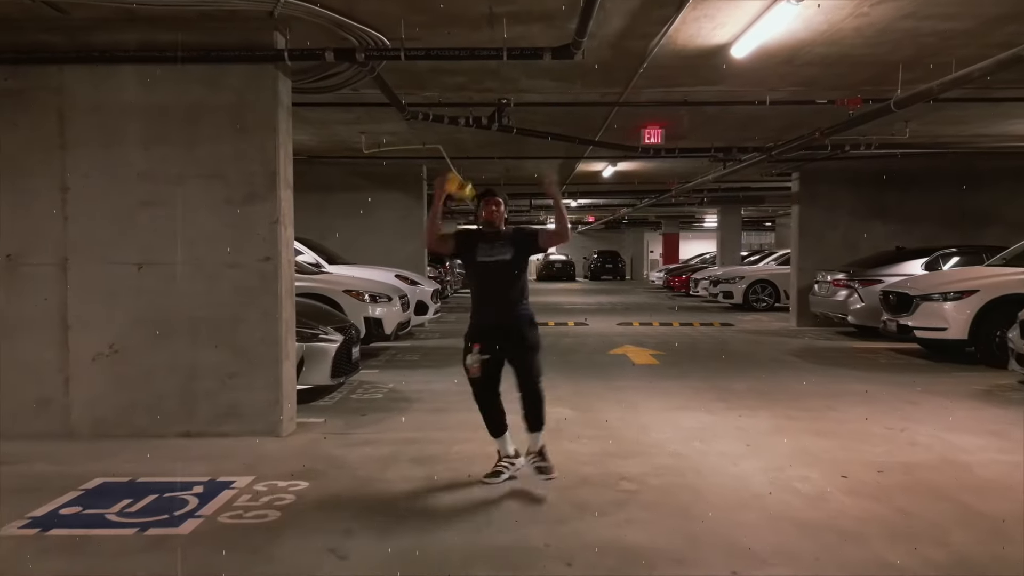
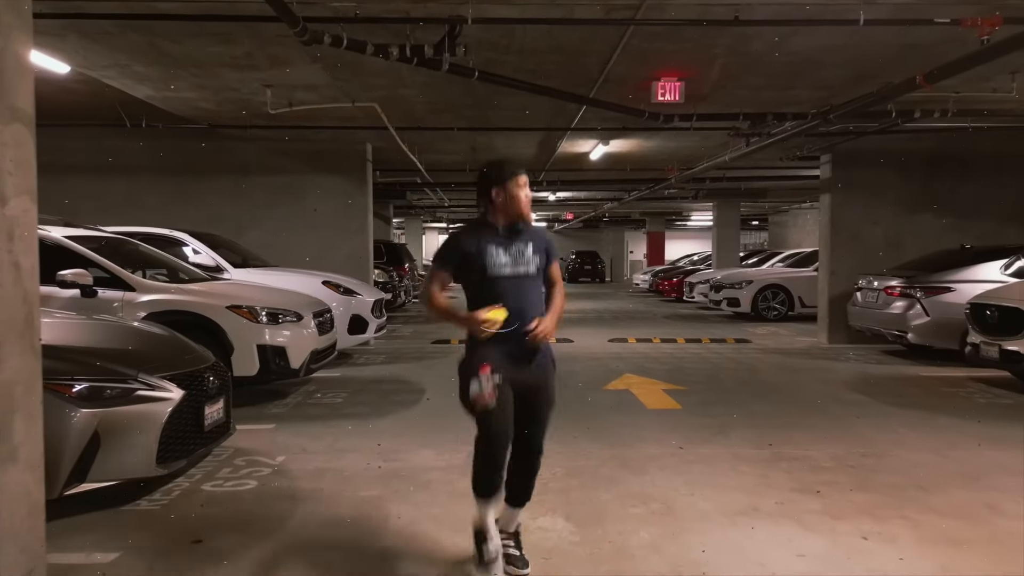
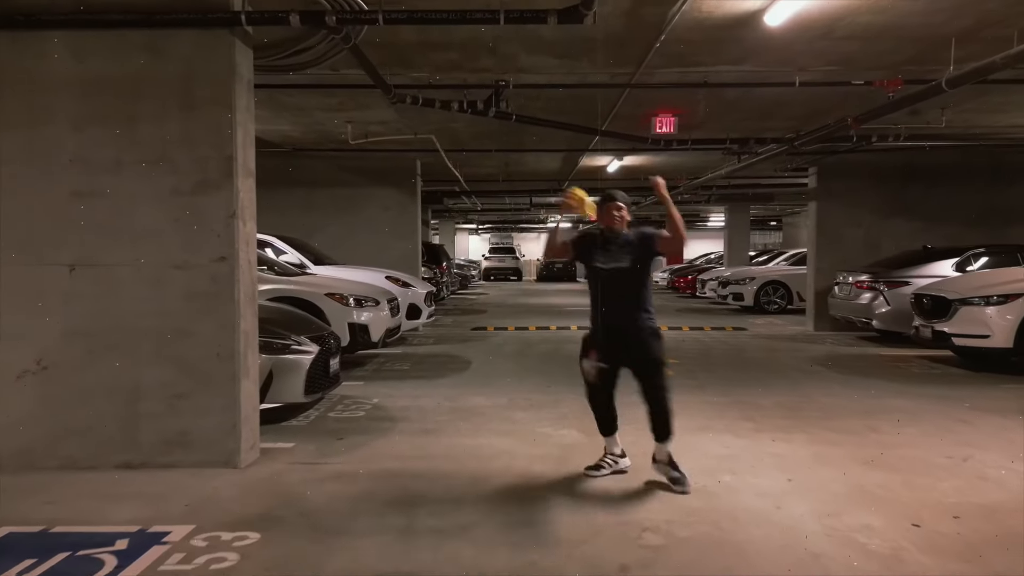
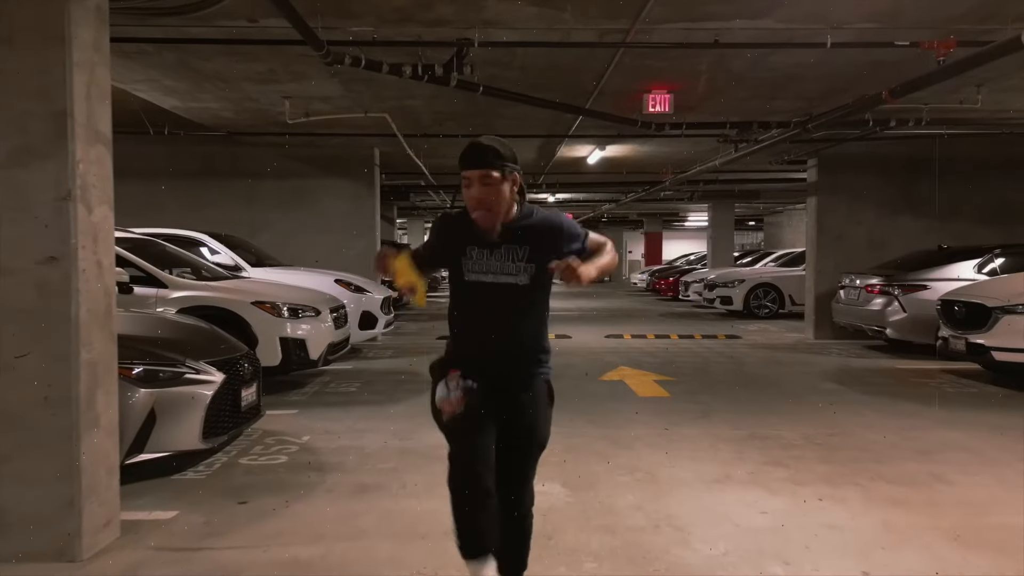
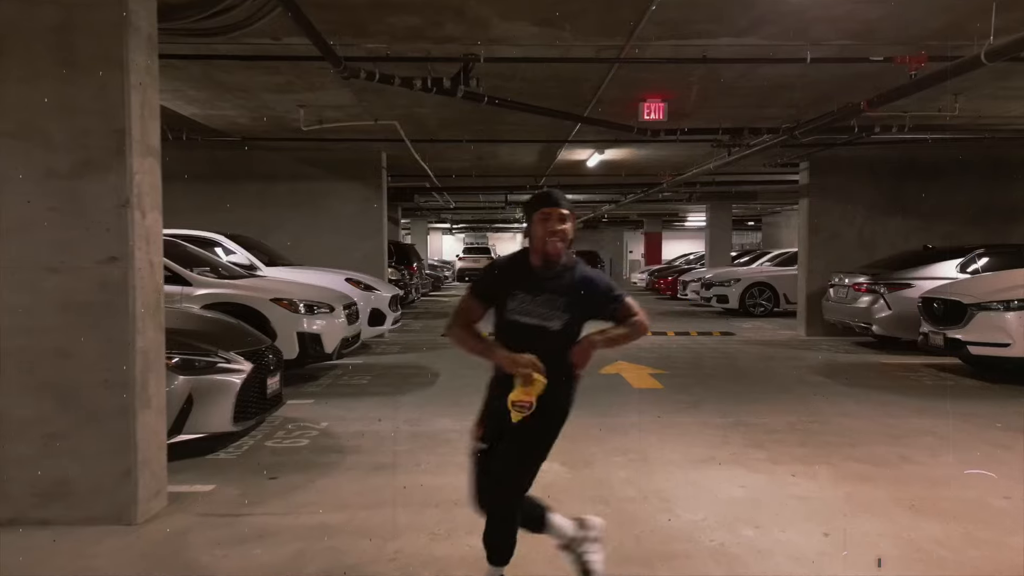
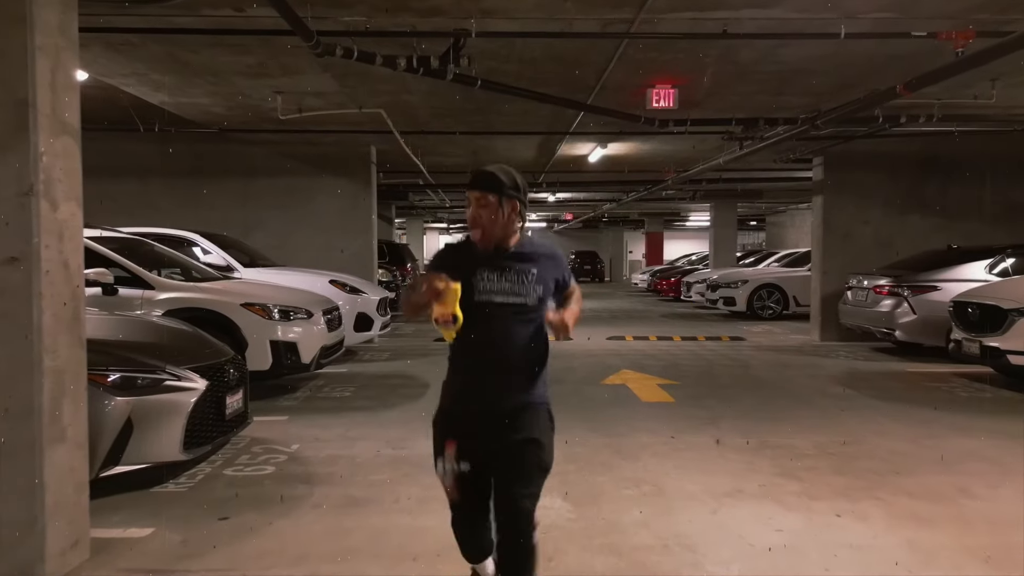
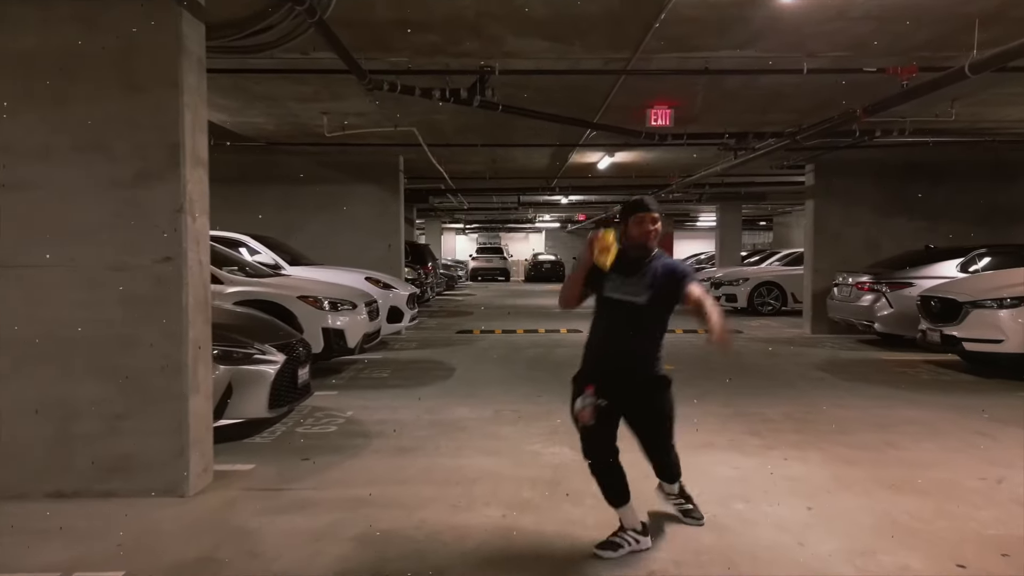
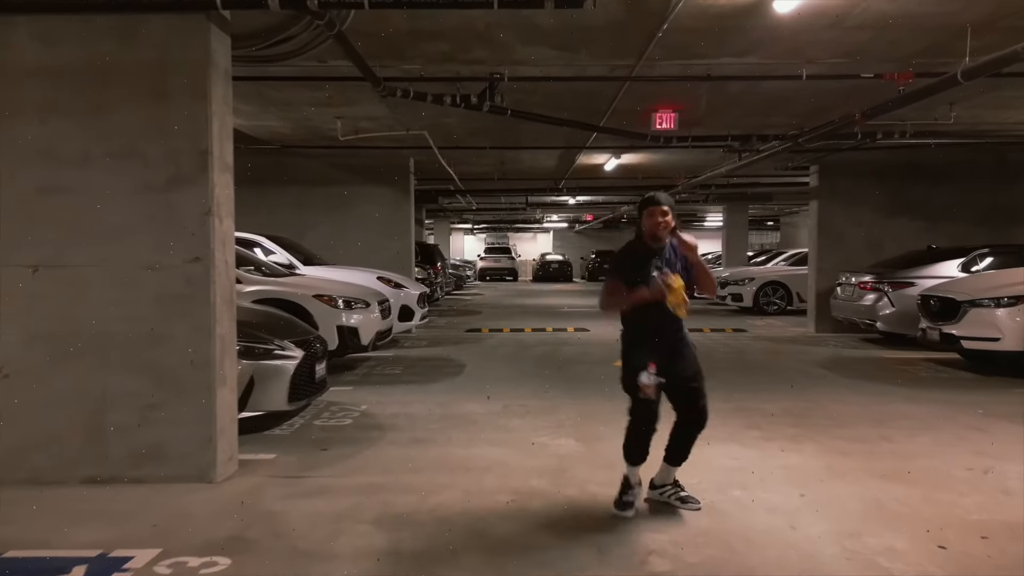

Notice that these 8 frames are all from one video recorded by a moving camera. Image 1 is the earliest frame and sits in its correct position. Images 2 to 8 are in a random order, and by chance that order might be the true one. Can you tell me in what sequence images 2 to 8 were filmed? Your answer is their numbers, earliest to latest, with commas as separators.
3, 8, 7, 5, 4, 6, 2
